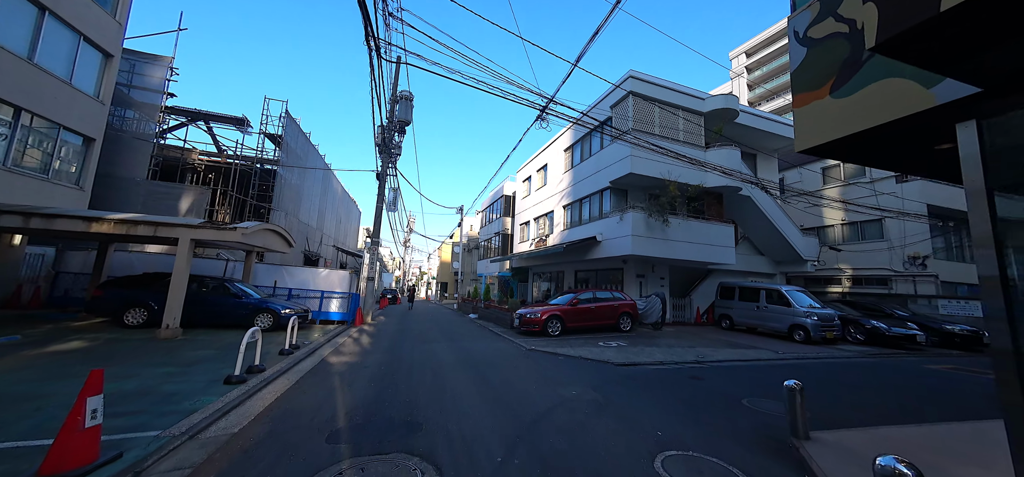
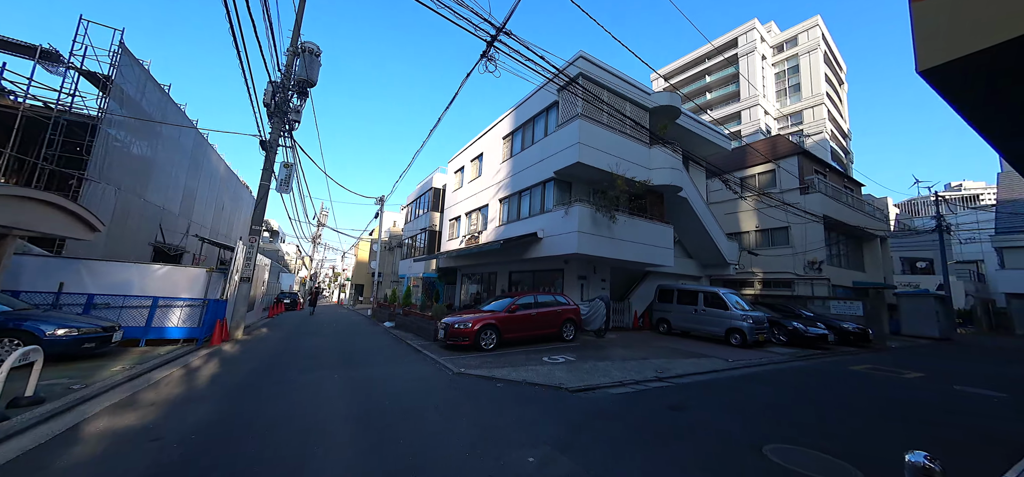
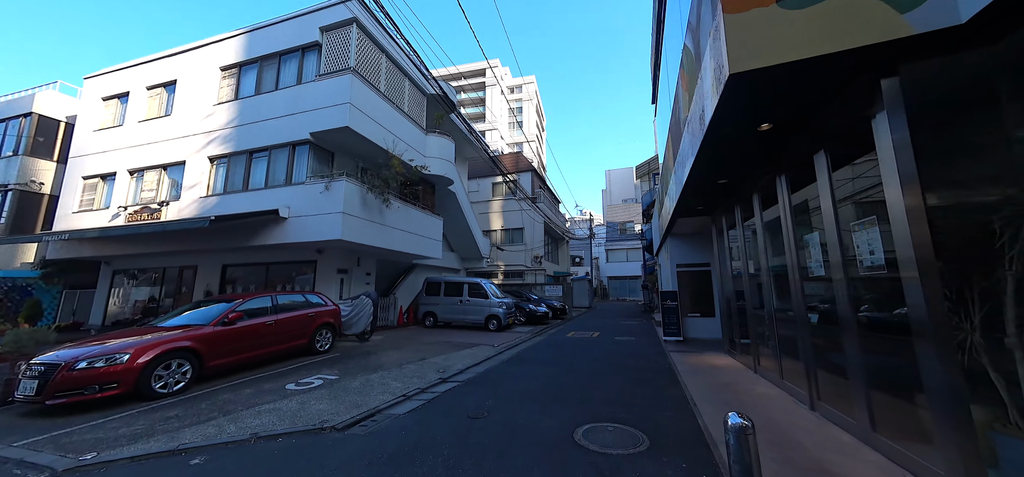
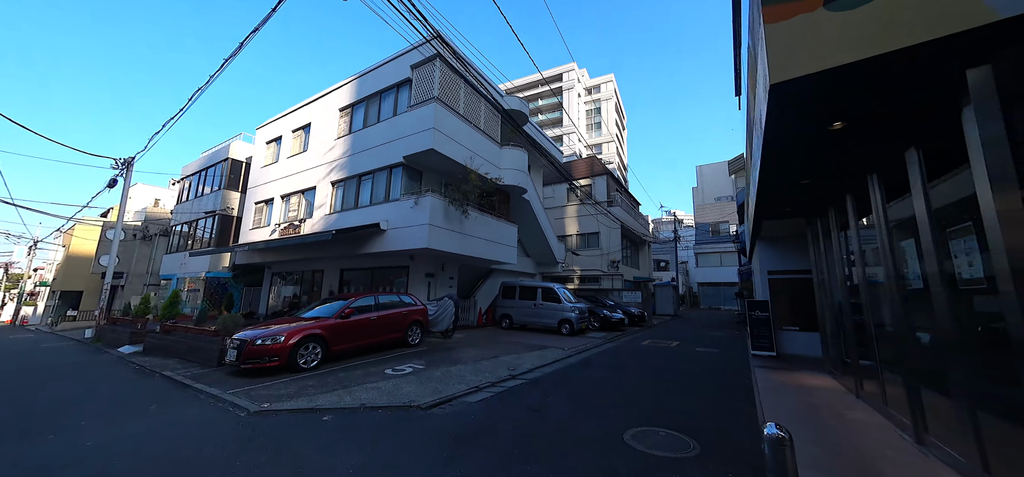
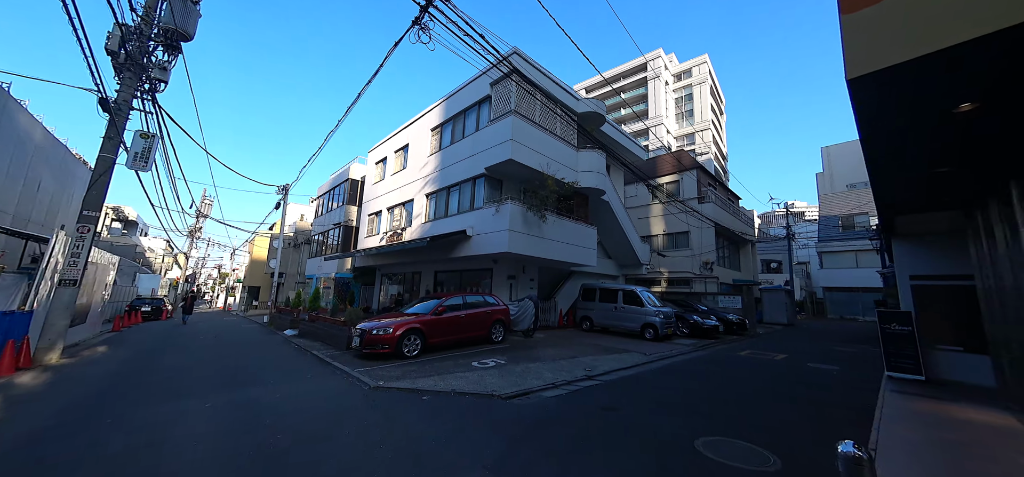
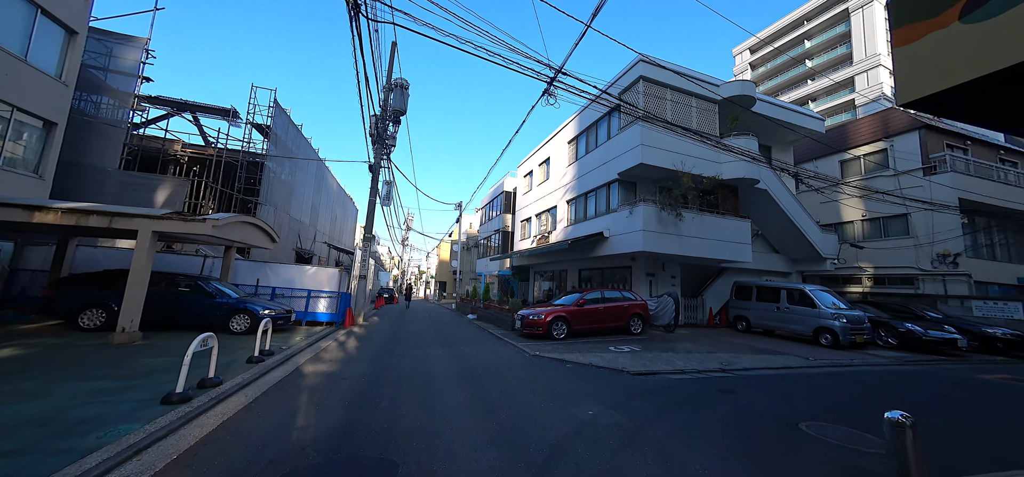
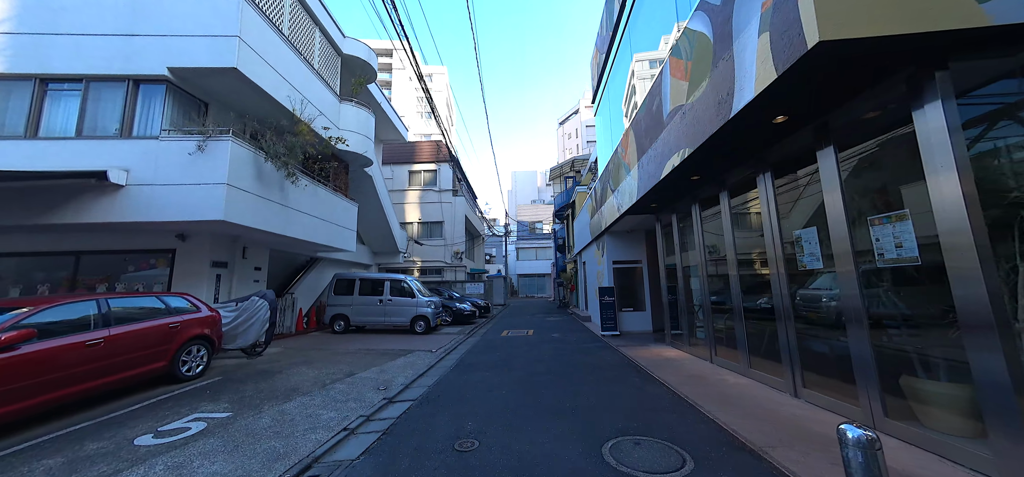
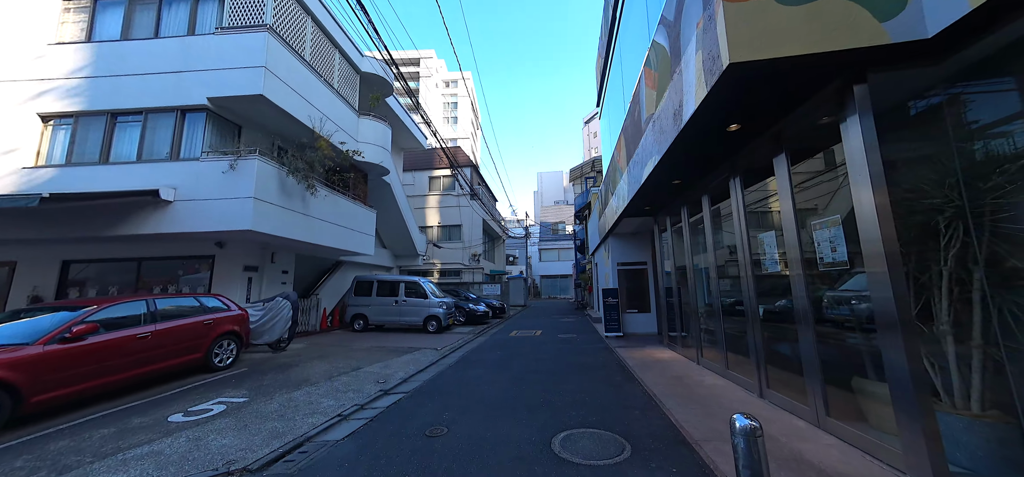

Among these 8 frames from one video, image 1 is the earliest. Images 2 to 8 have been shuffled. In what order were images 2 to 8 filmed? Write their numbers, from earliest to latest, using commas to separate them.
6, 2, 5, 4, 3, 8, 7
